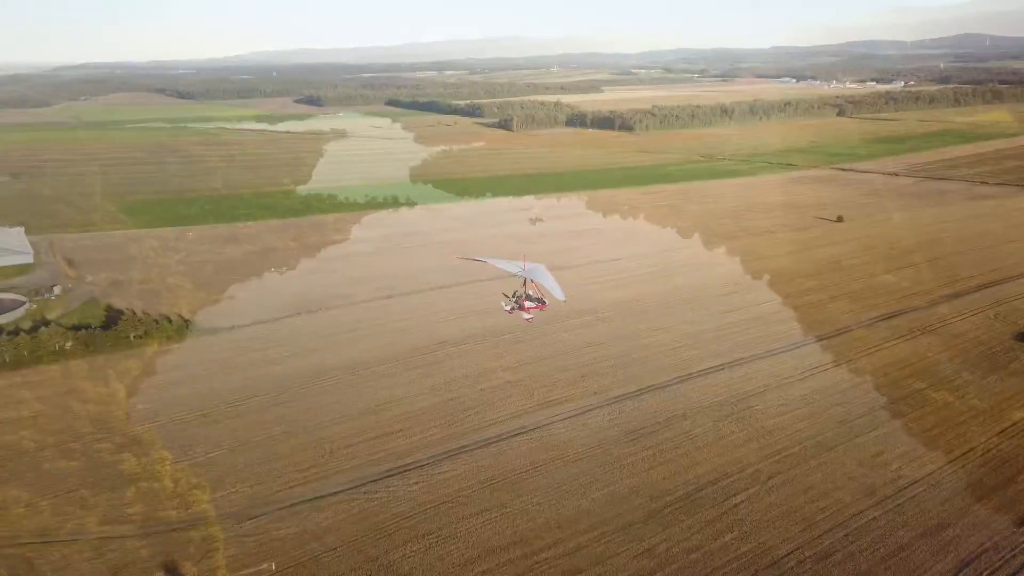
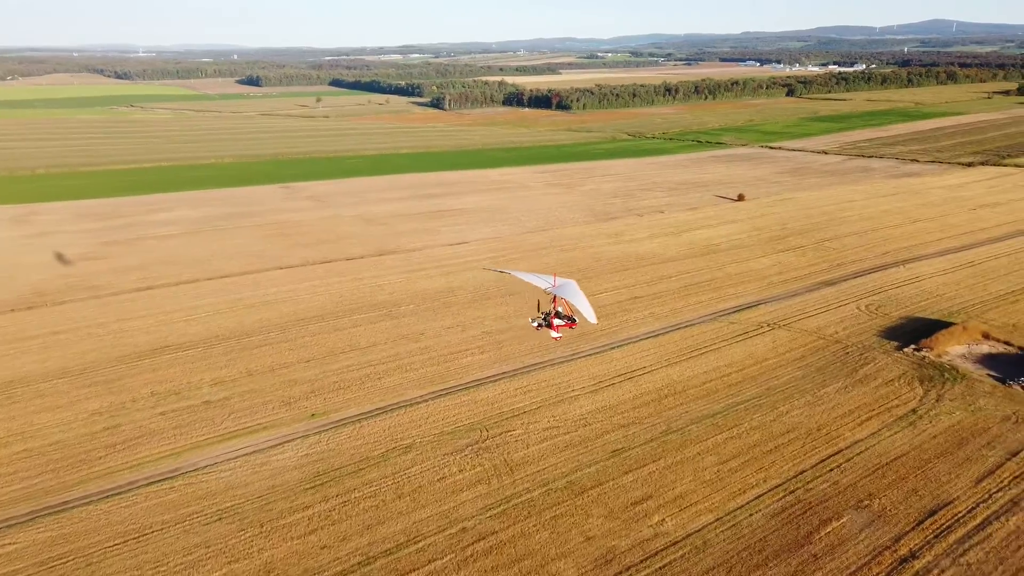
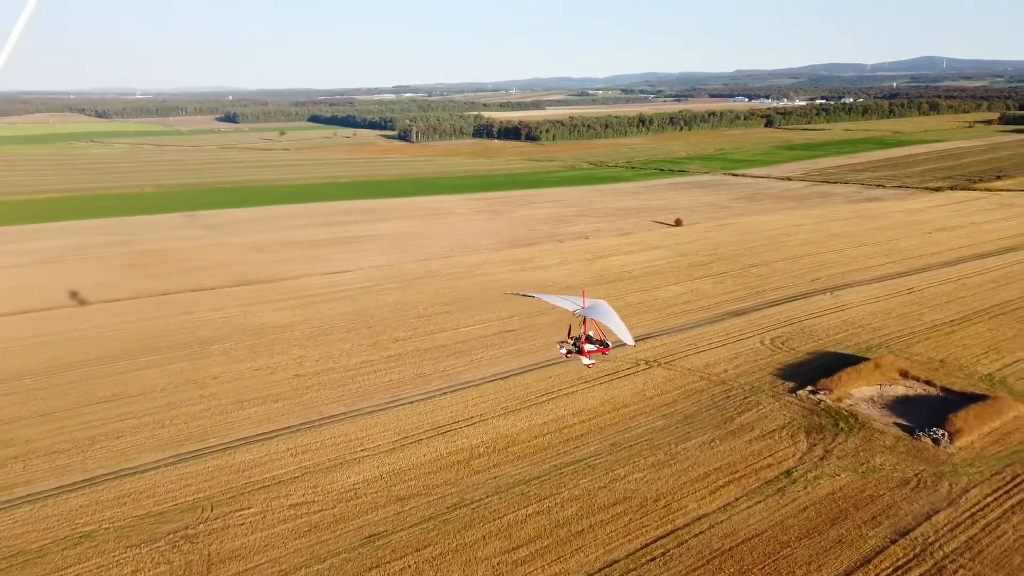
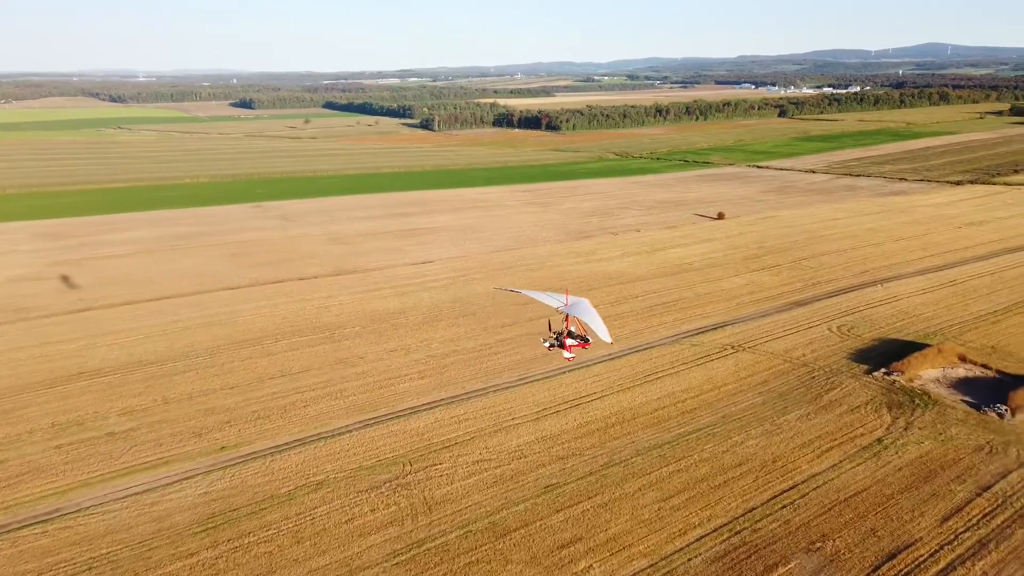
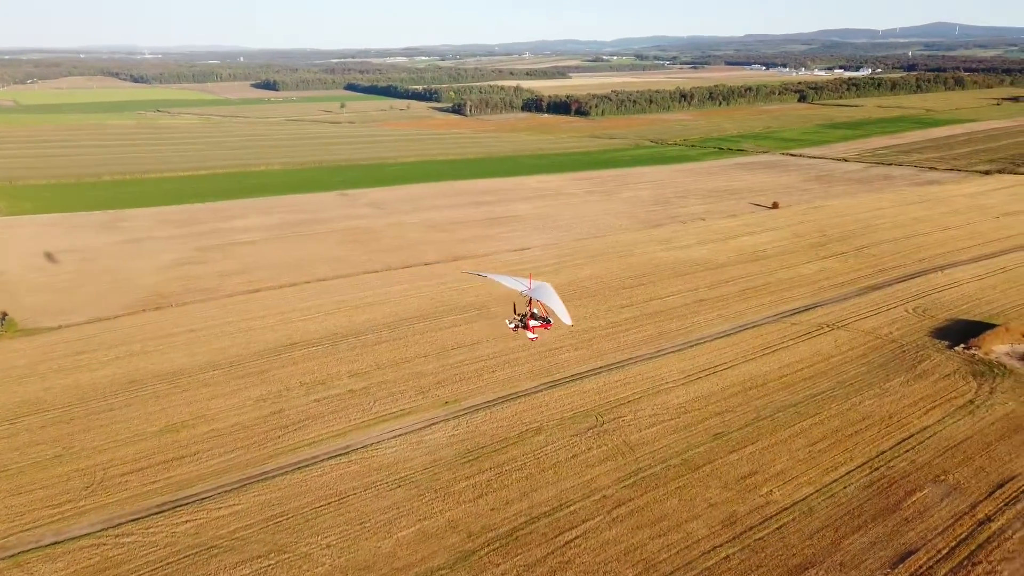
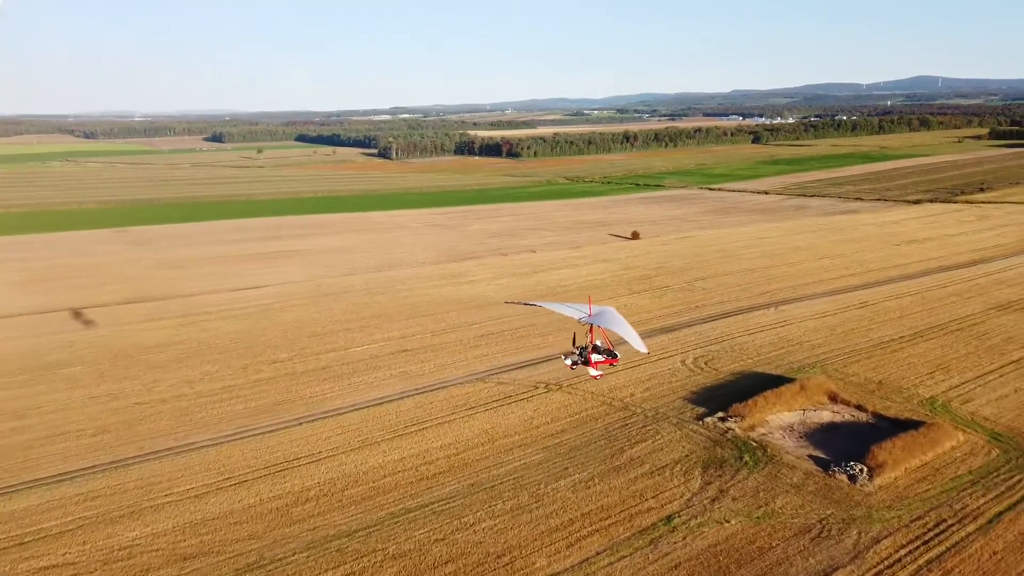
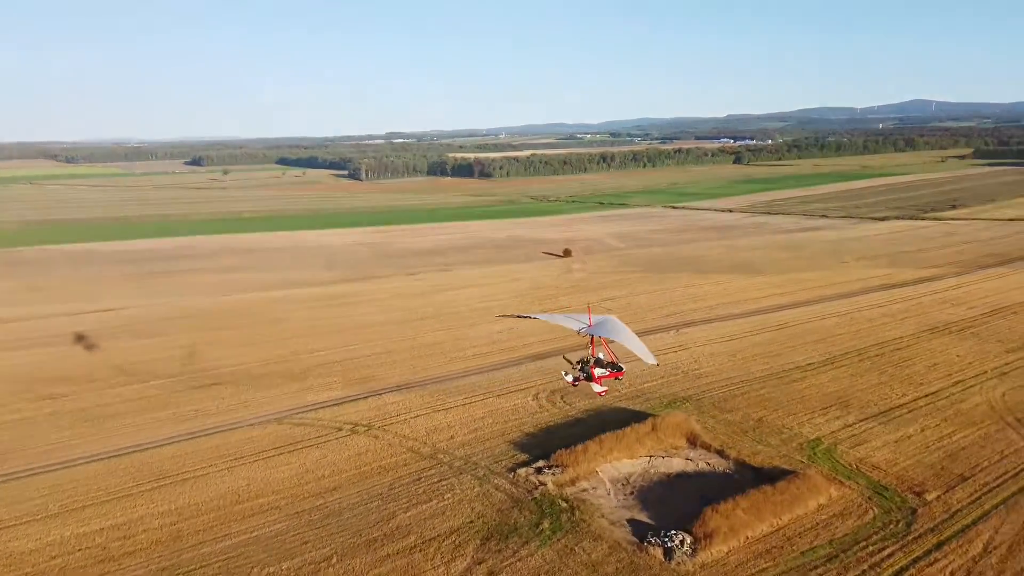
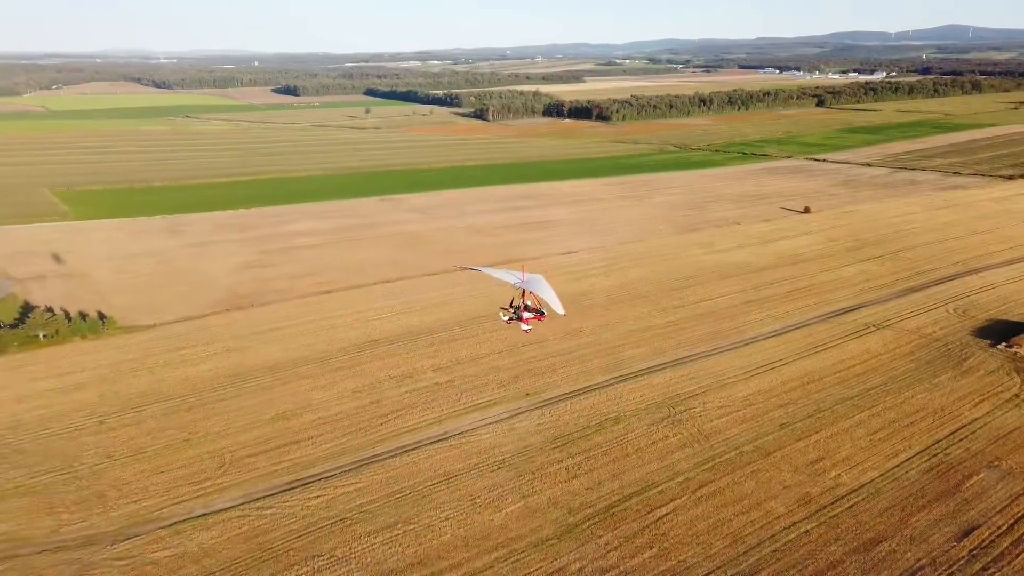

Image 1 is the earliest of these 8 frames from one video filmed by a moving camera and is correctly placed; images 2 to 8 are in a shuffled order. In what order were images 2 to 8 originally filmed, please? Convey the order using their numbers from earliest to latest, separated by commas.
8, 5, 2, 4, 3, 6, 7
